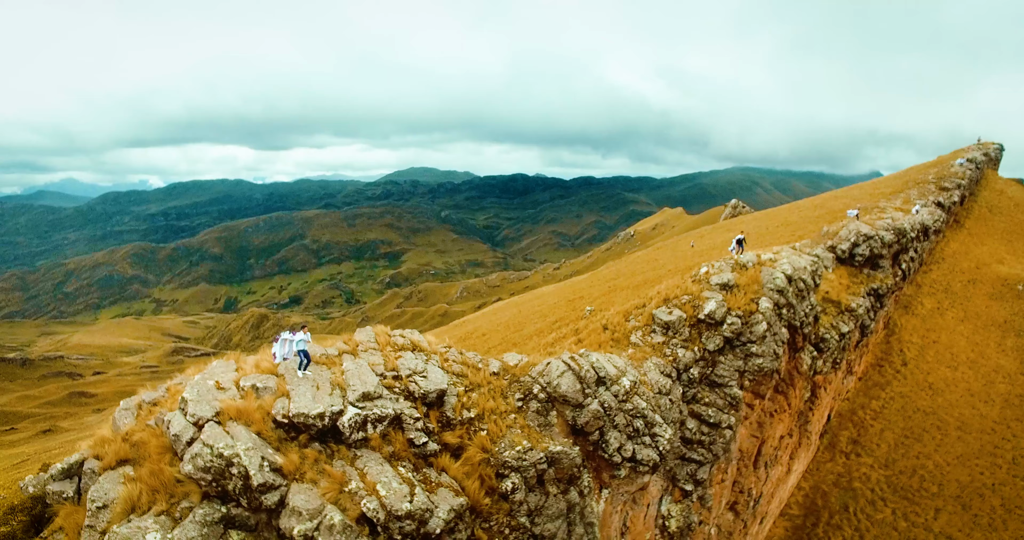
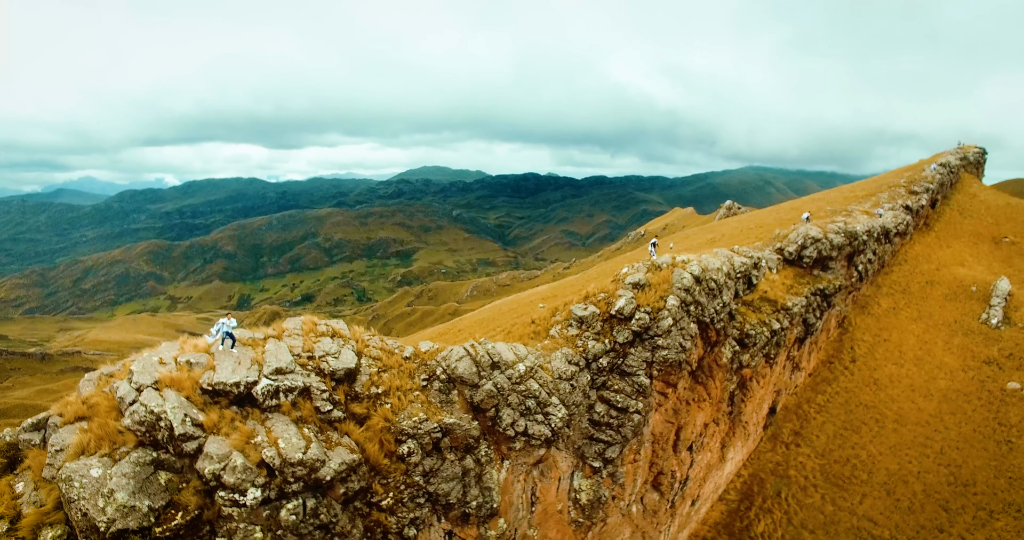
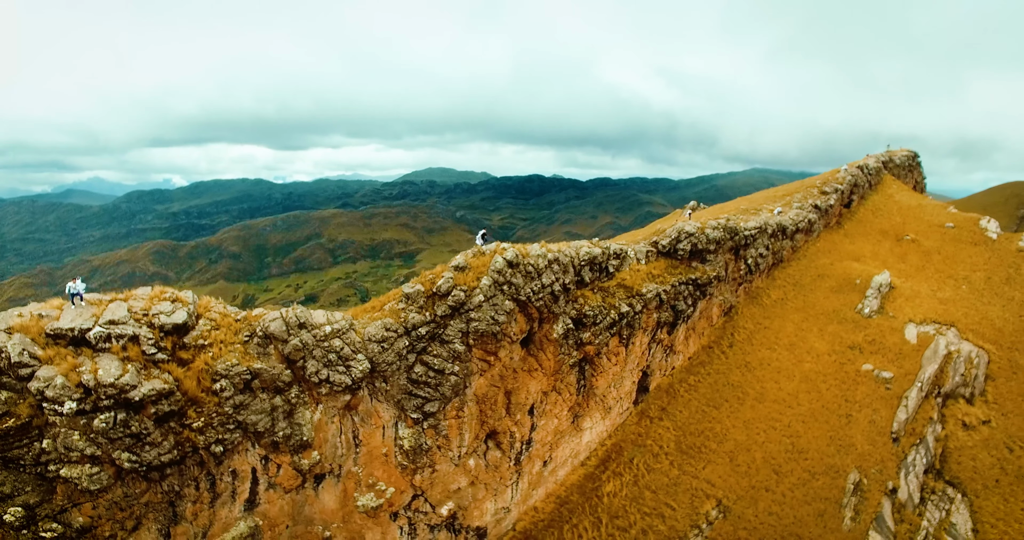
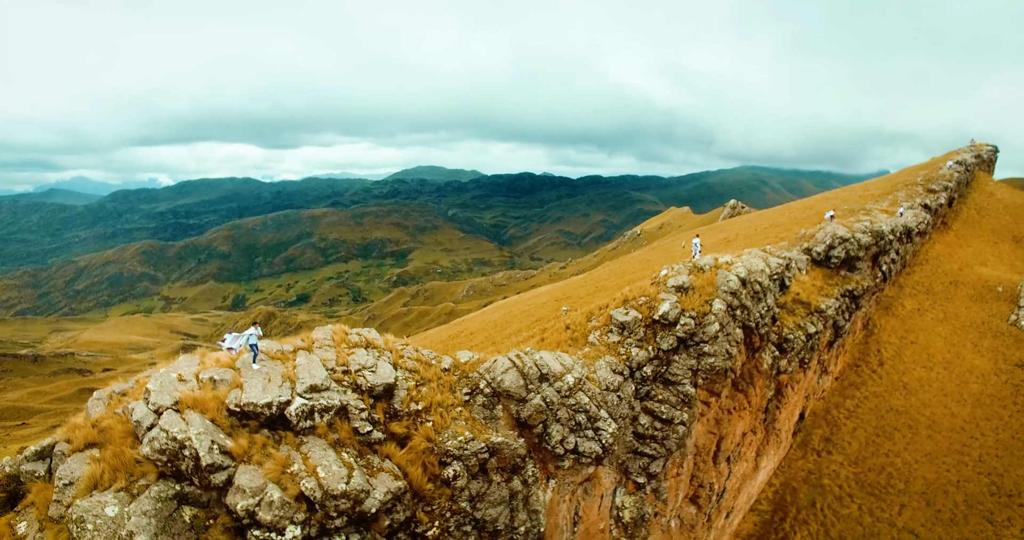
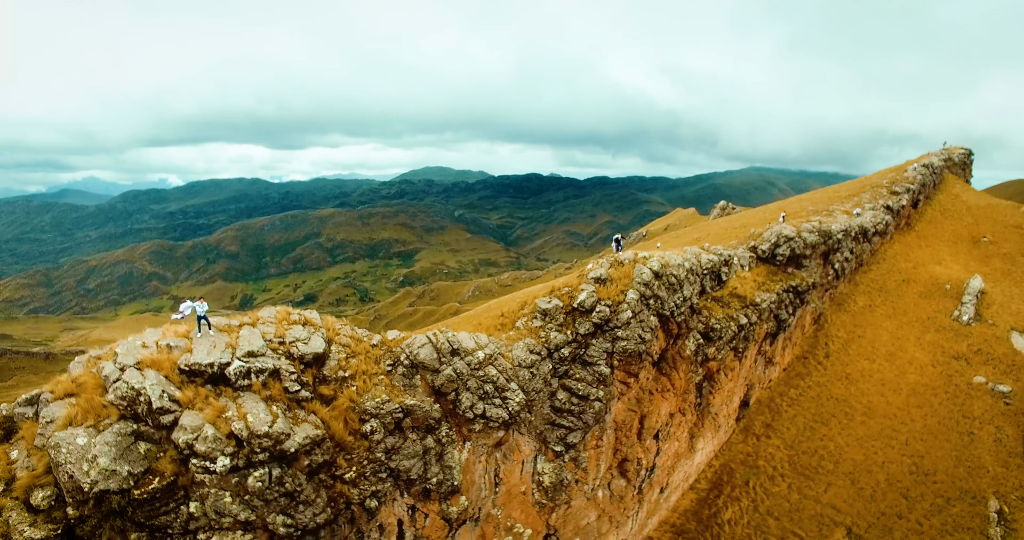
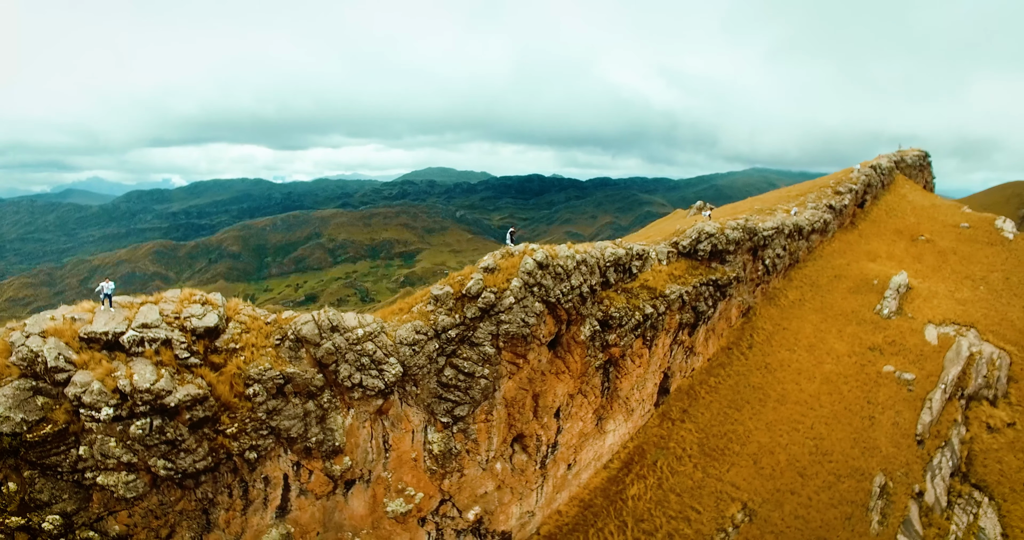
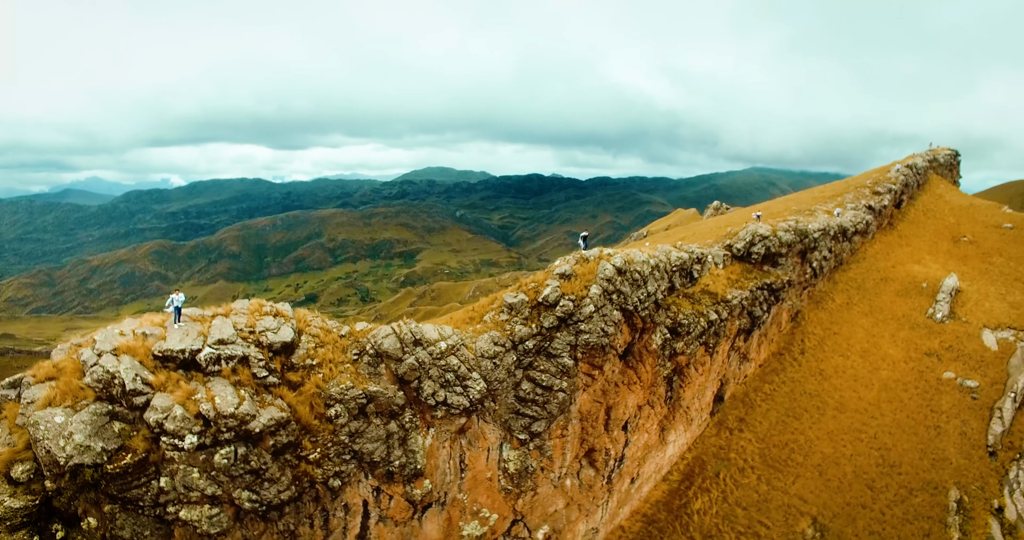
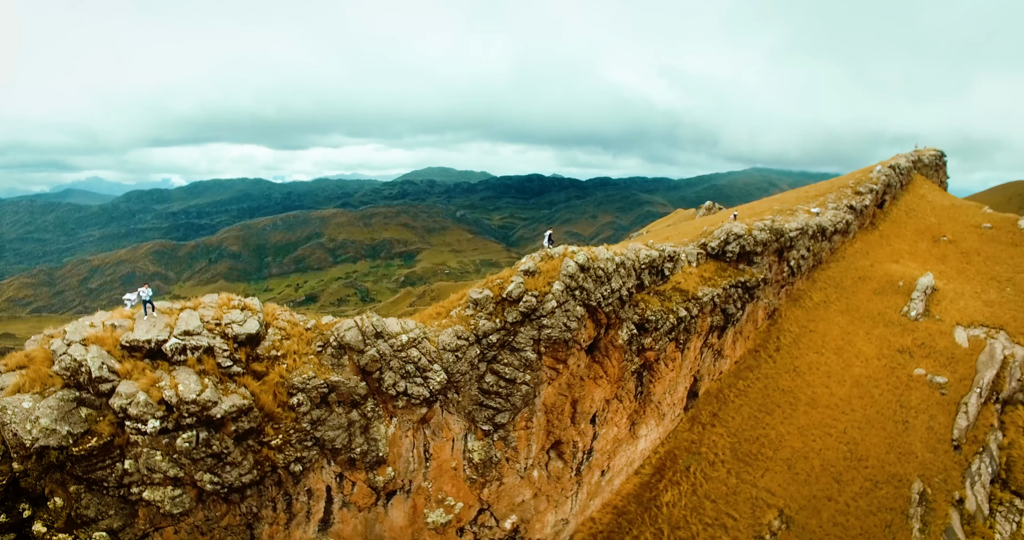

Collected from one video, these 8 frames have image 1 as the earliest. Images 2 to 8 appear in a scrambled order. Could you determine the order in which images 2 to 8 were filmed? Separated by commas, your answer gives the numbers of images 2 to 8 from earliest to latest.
4, 2, 5, 7, 8, 6, 3
